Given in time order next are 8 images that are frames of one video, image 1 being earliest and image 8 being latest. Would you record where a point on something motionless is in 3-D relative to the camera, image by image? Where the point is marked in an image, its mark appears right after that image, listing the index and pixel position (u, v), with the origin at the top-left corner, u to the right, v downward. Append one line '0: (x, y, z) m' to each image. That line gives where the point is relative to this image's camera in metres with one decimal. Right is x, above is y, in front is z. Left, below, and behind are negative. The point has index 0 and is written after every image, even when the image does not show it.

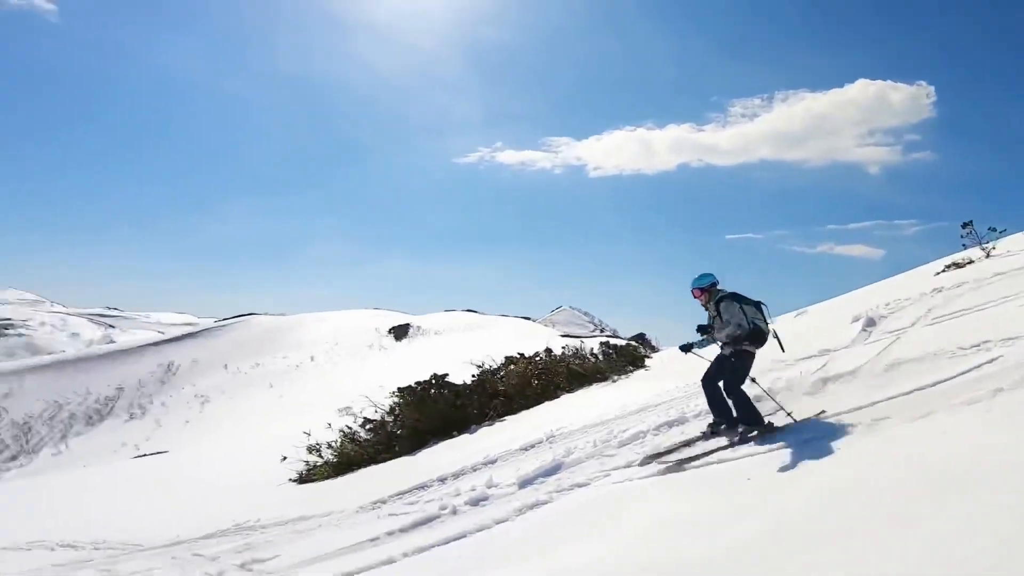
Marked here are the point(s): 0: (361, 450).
0: (-4.8, -5.2, +19.3) m
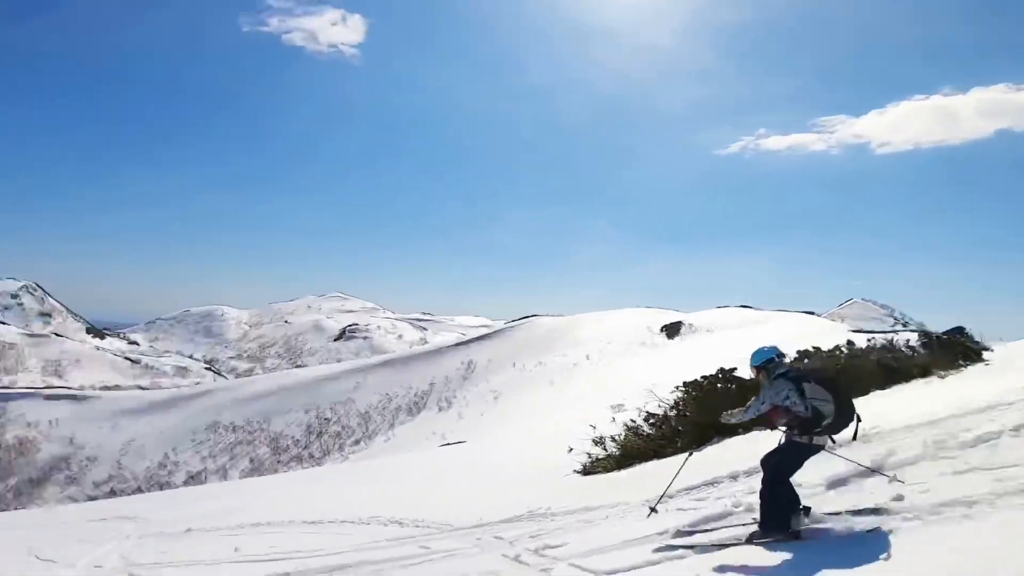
0: (+4.3, -5.0, +19.6) m
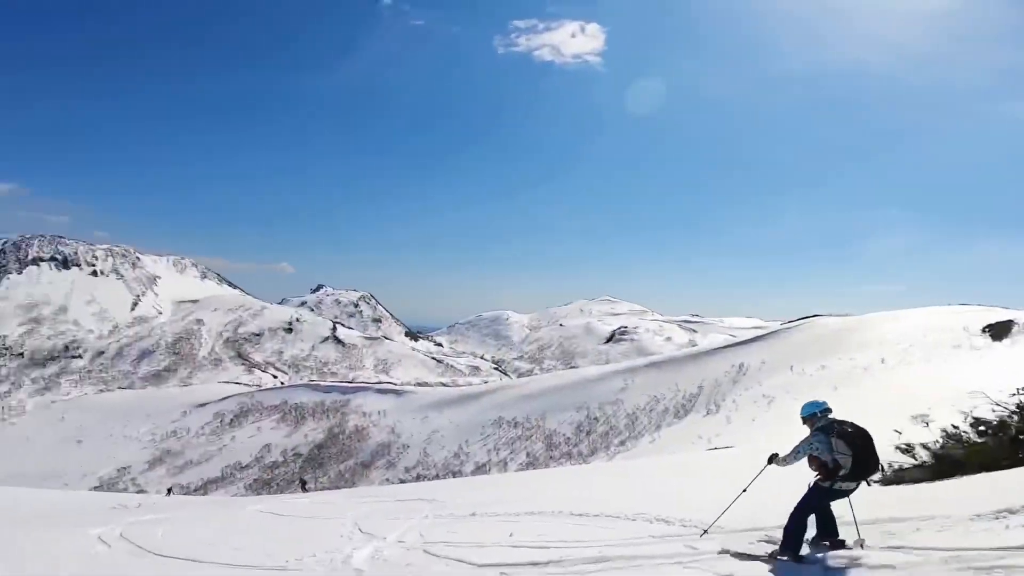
0: (+12.1, -5.0, +16.2) m
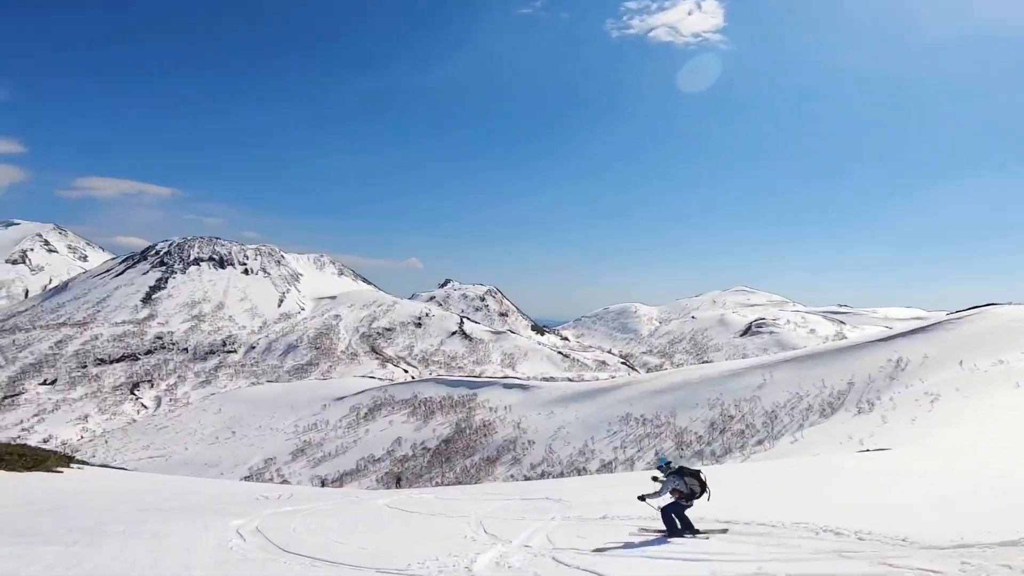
0: (+15.1, -4.9, +13.2) m
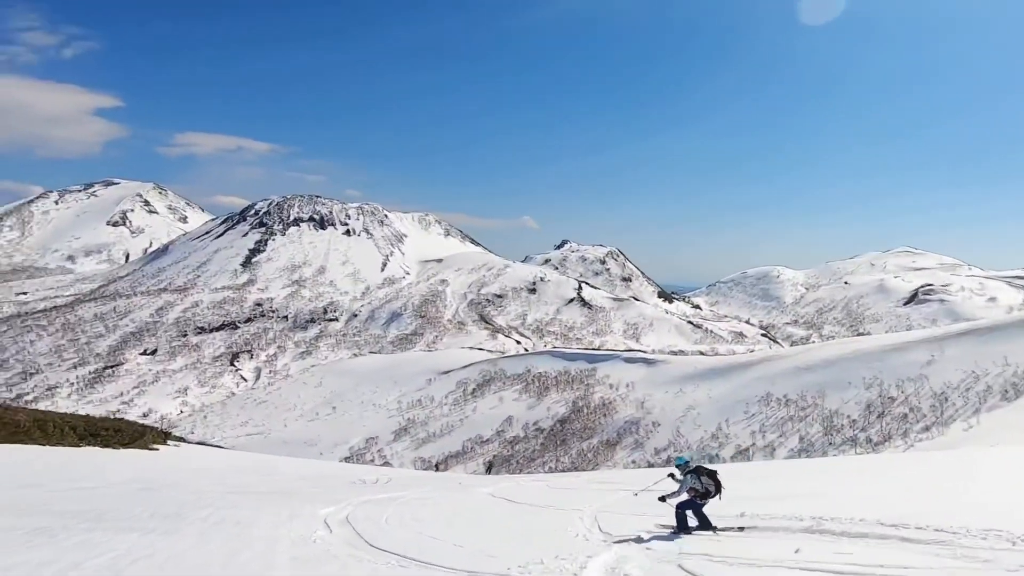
0: (+17.3, -4.3, +9.4) m
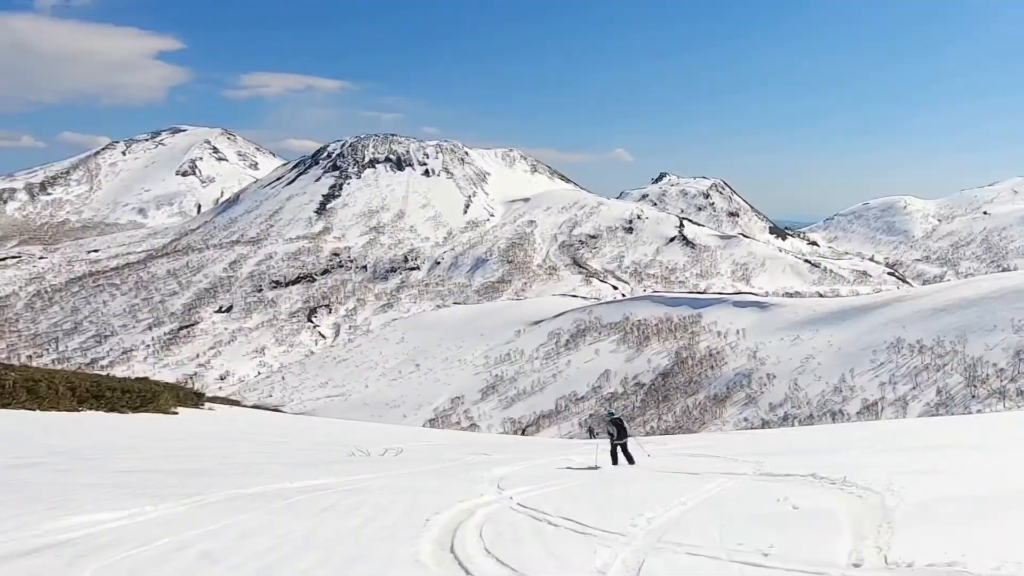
0: (+18.6, -3.0, +6.7) m
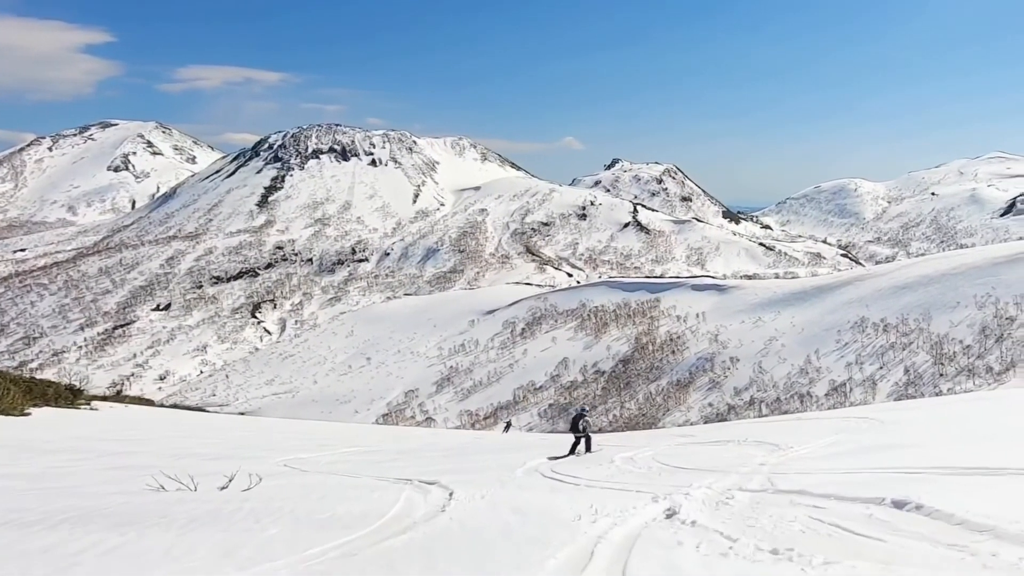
0: (+18.1, -2.2, +7.3) m
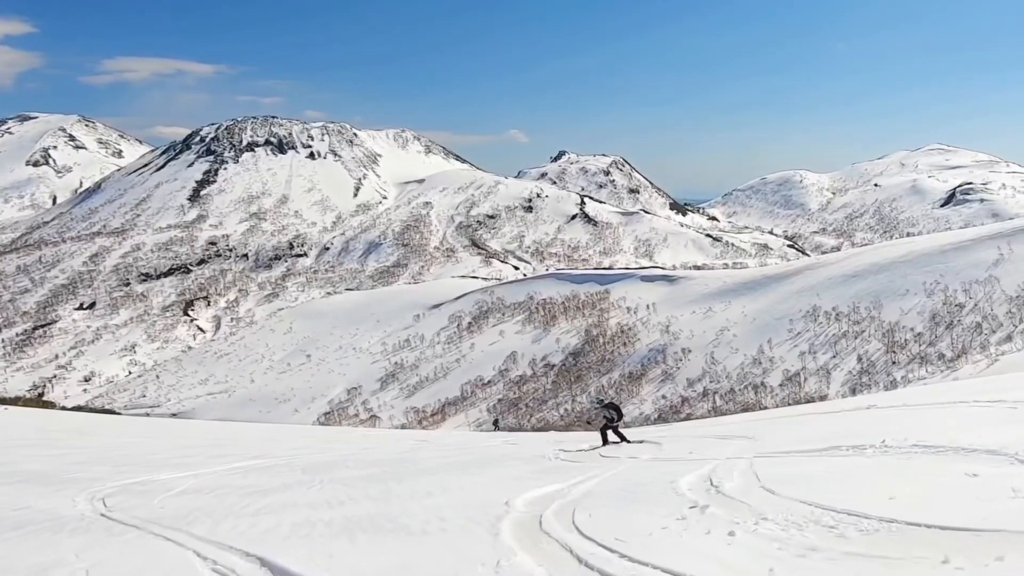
0: (+17.4, -1.7, +8.1) m
